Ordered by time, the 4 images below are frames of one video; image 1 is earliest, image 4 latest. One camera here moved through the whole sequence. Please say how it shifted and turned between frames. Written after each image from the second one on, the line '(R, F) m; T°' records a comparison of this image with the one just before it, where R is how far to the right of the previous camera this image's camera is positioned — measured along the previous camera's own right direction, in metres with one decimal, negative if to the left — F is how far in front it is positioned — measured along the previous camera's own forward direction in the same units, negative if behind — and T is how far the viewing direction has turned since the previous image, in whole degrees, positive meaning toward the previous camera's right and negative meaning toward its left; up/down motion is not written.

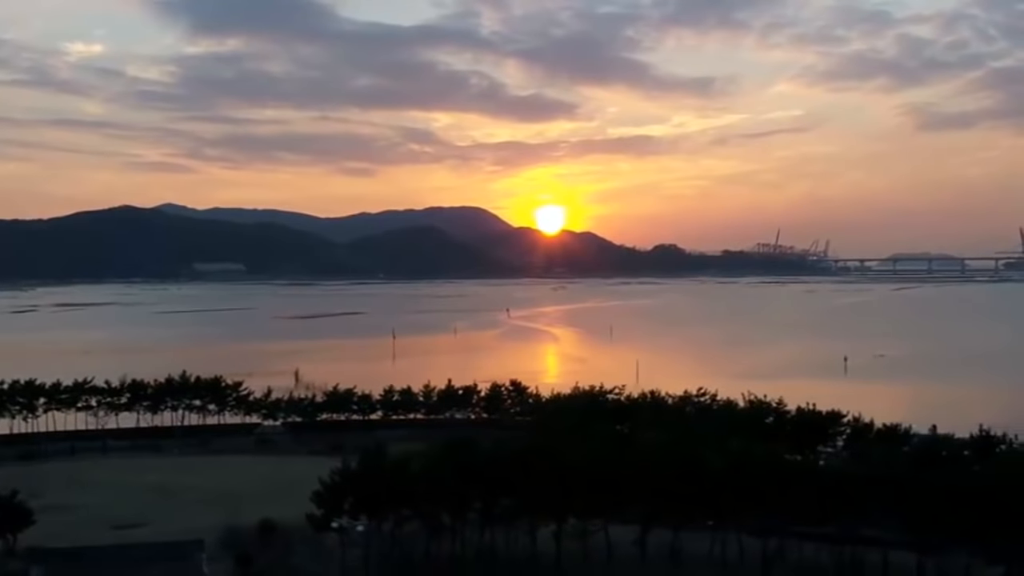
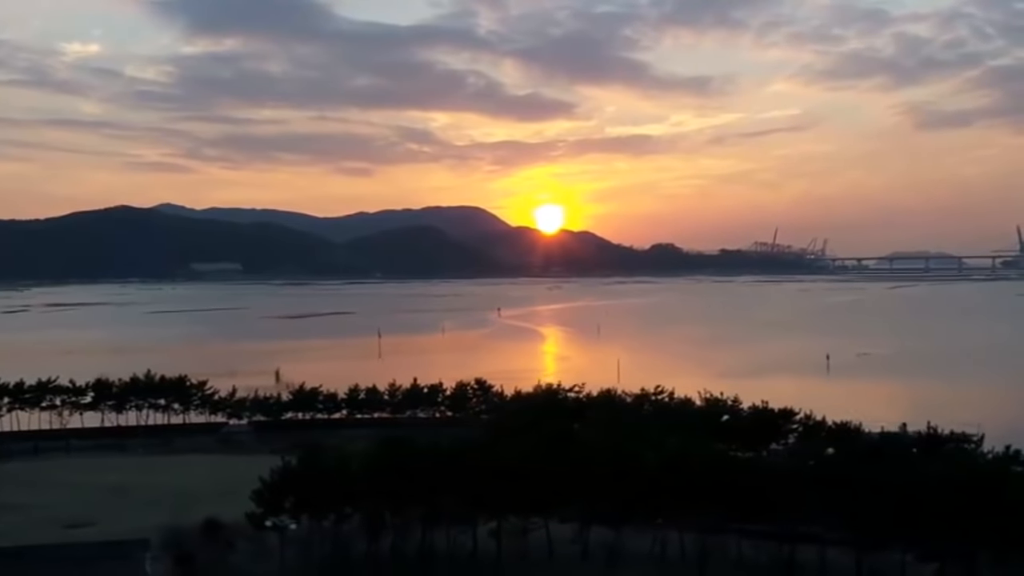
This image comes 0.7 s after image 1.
(+0.6, 0.0) m; 0°
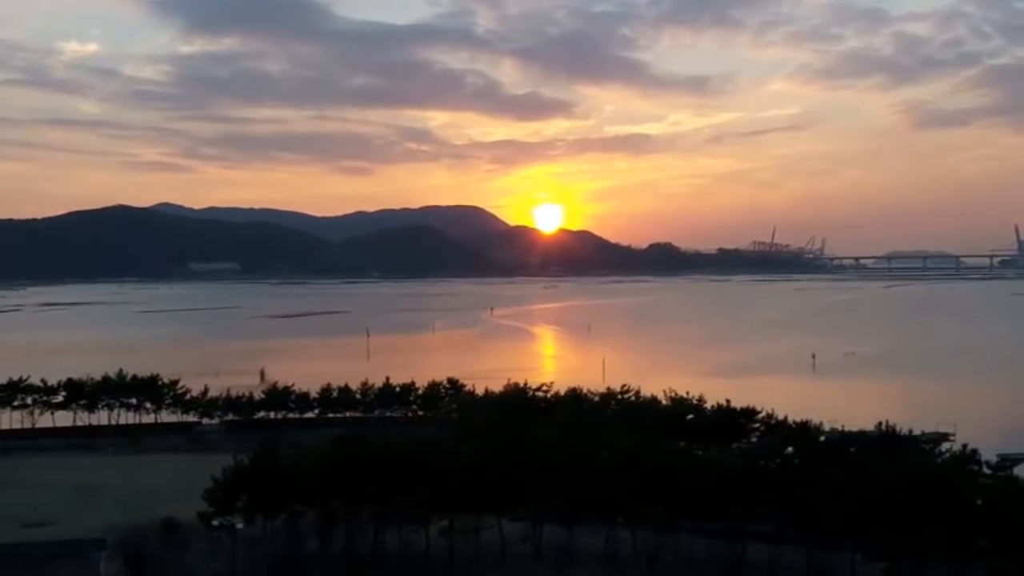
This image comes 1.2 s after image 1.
(+0.5, 0.0) m; 0°
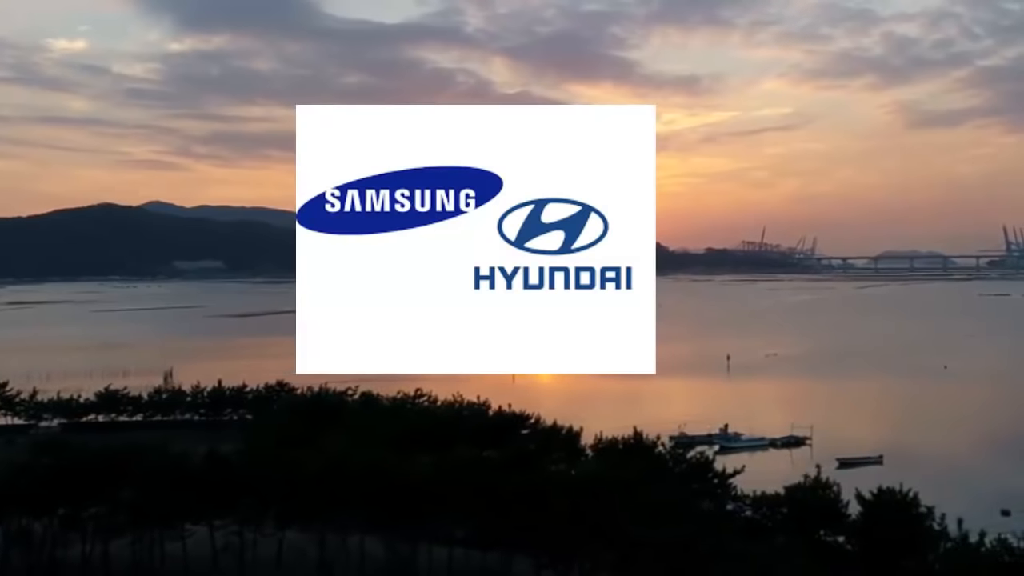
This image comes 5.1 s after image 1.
(+2.9, +0.1) m; 0°
